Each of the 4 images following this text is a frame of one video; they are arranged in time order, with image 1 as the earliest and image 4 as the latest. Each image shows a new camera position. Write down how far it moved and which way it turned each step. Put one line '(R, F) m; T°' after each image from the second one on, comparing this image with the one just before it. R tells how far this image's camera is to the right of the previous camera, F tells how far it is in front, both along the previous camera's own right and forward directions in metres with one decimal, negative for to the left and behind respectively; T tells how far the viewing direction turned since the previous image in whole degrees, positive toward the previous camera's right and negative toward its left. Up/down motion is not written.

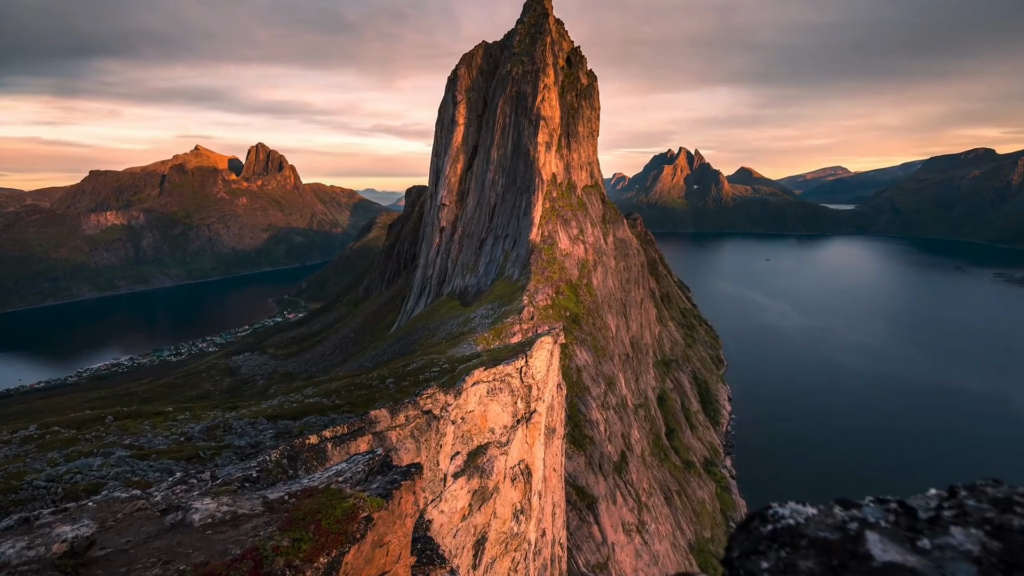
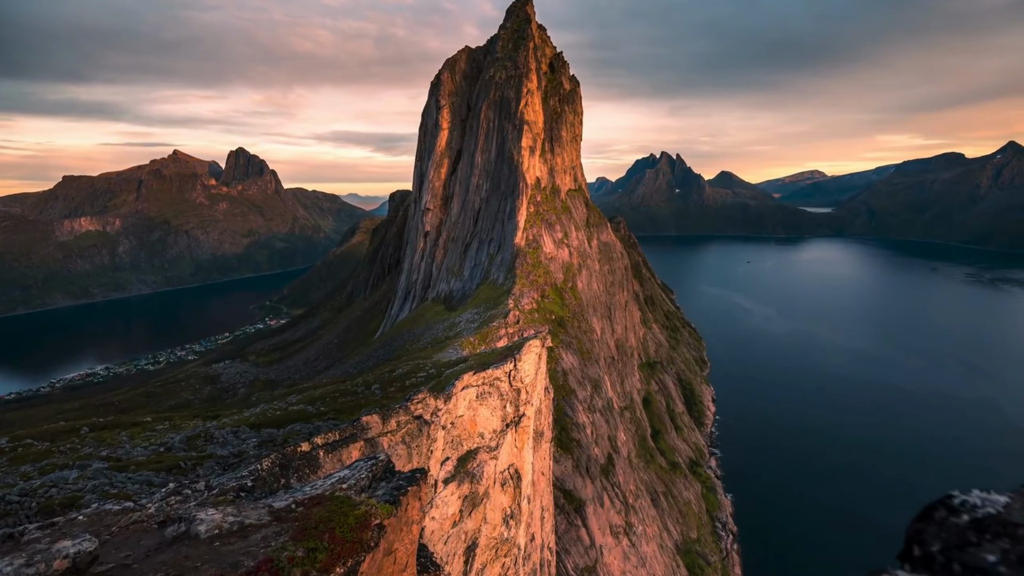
(-1.4, +0.5) m; +2°
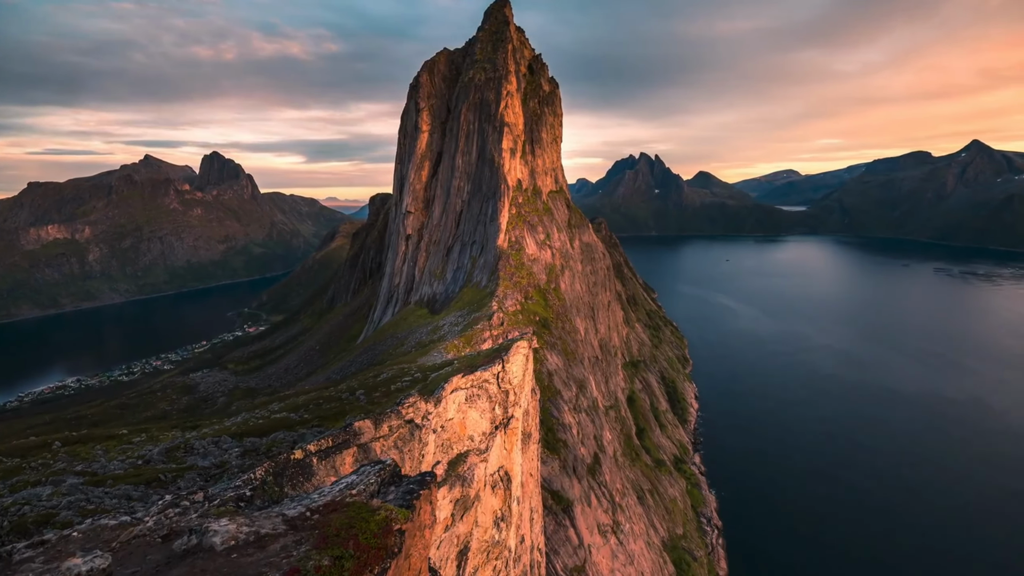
(-1.7, +0.5) m; +2°
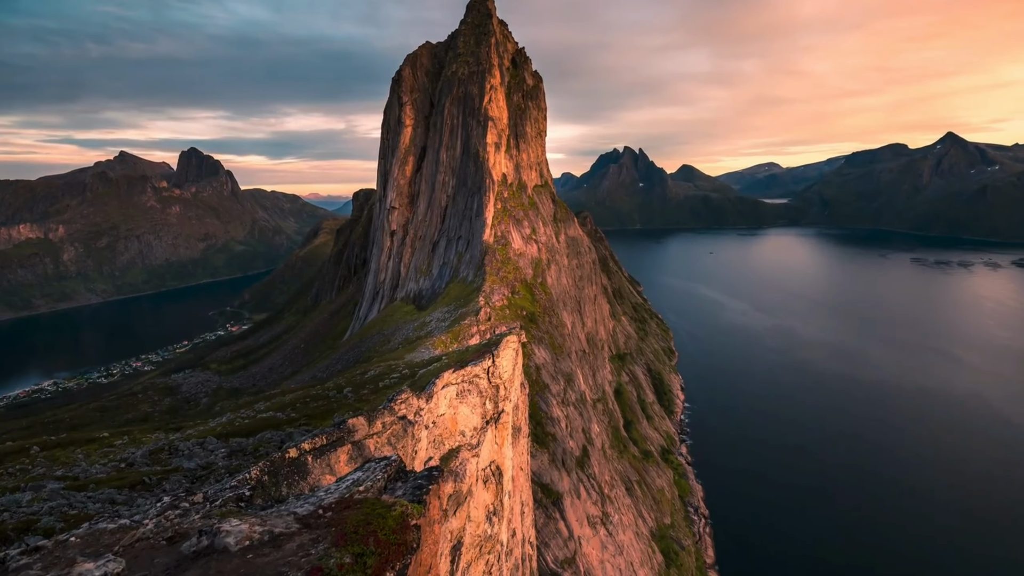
(-1.2, +0.4) m; +2°
